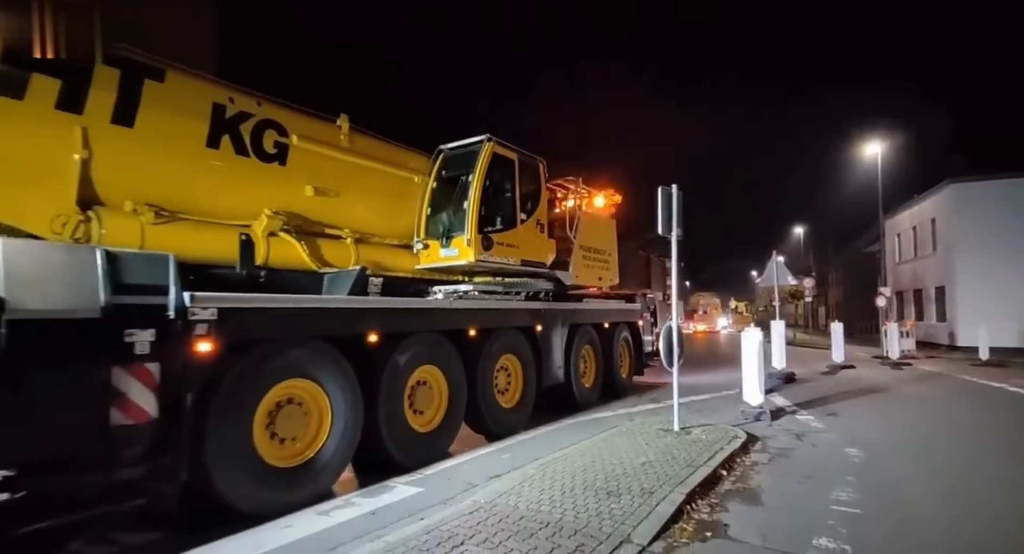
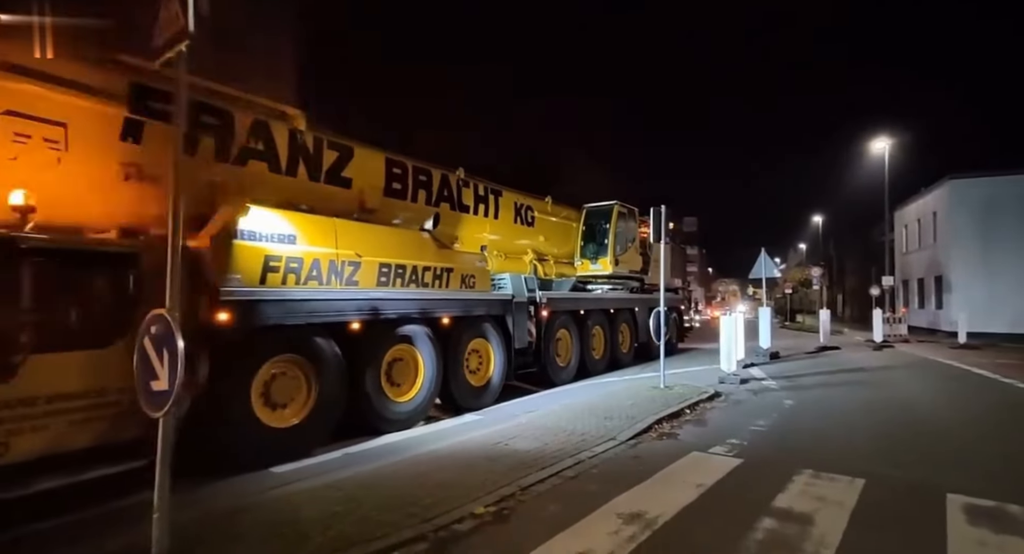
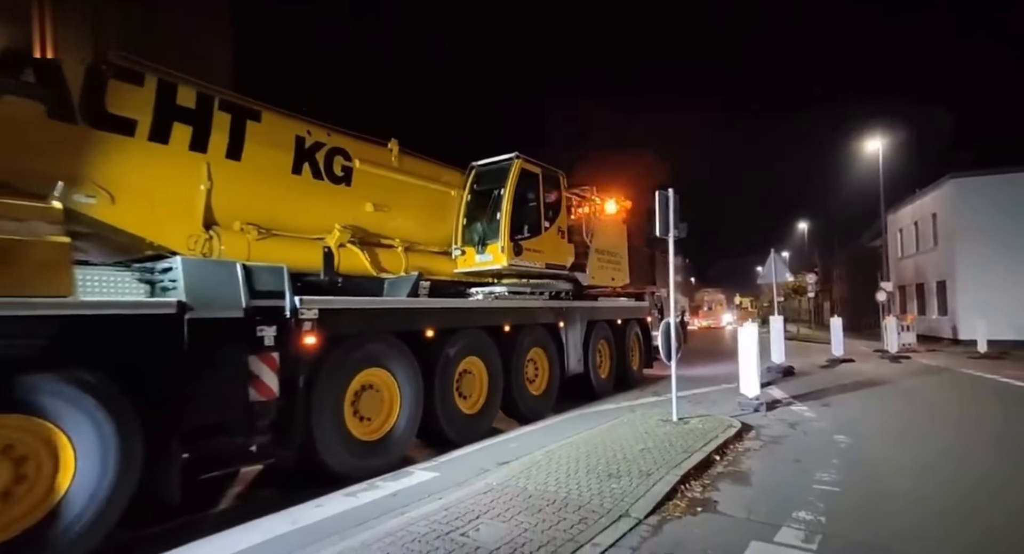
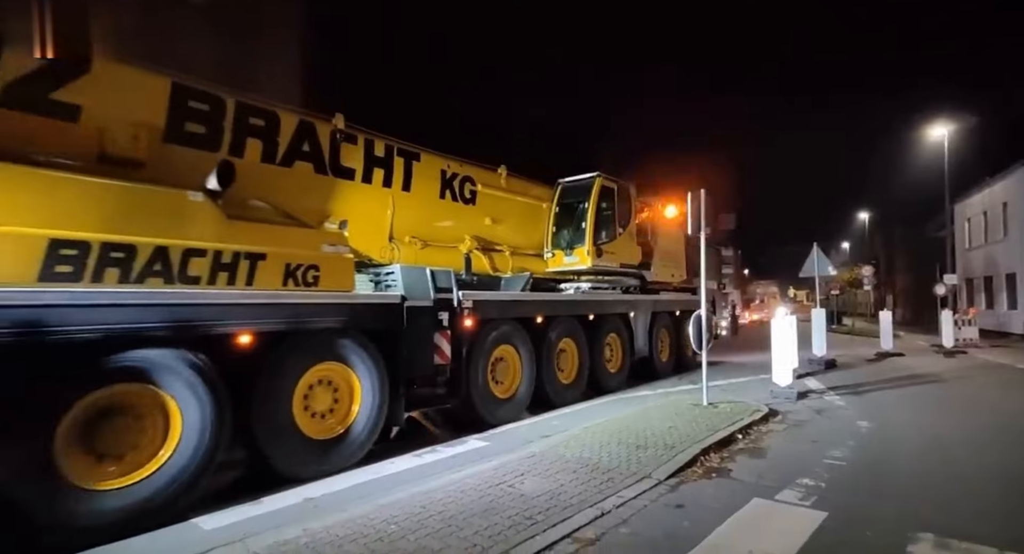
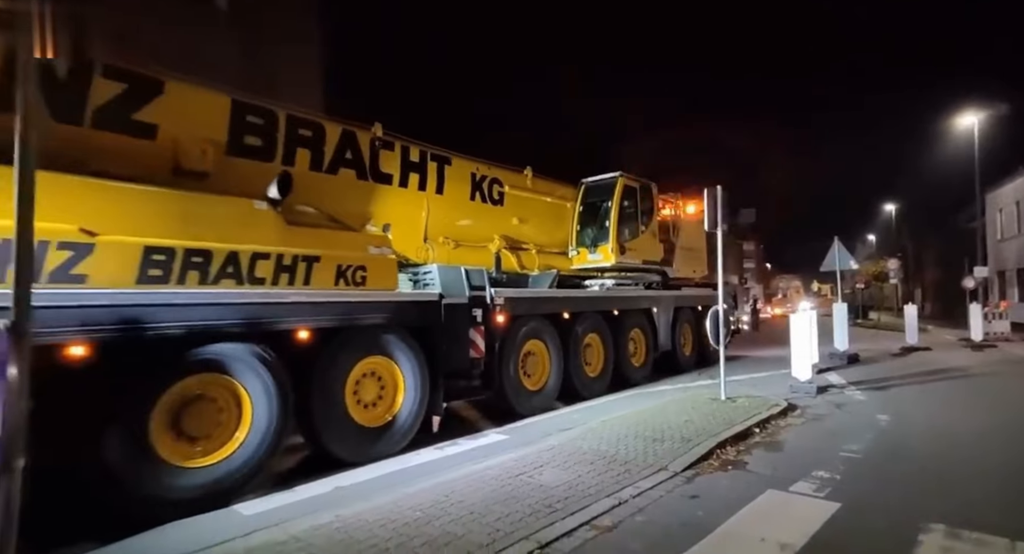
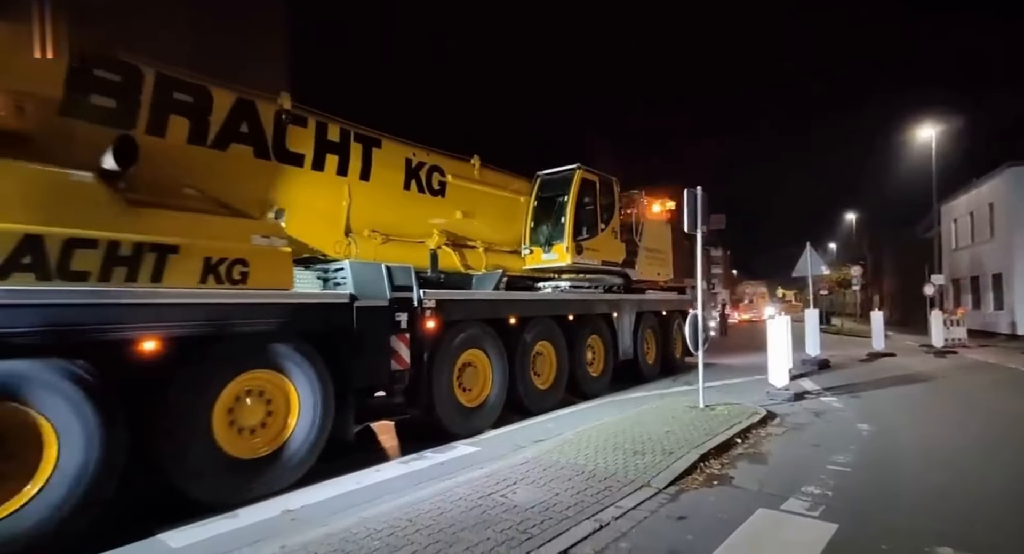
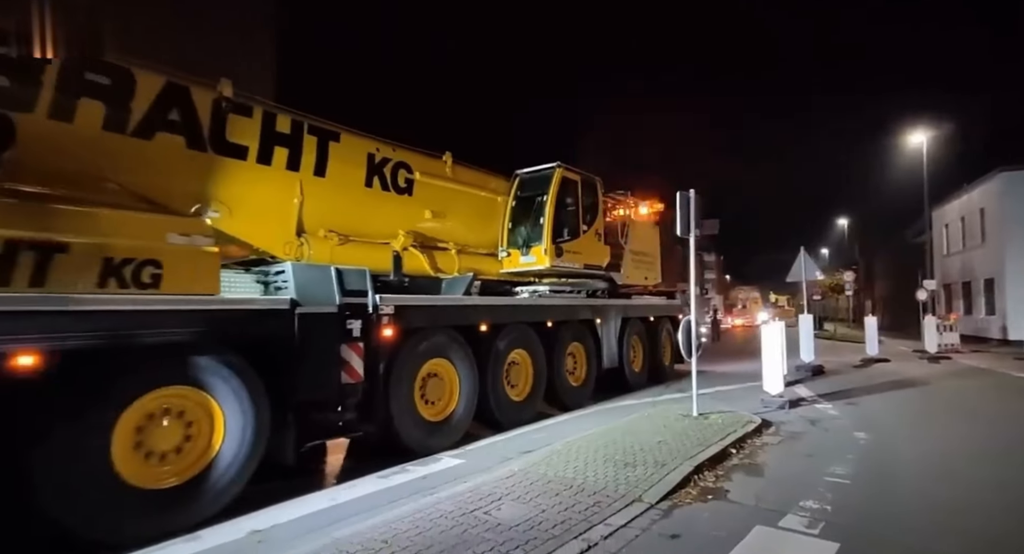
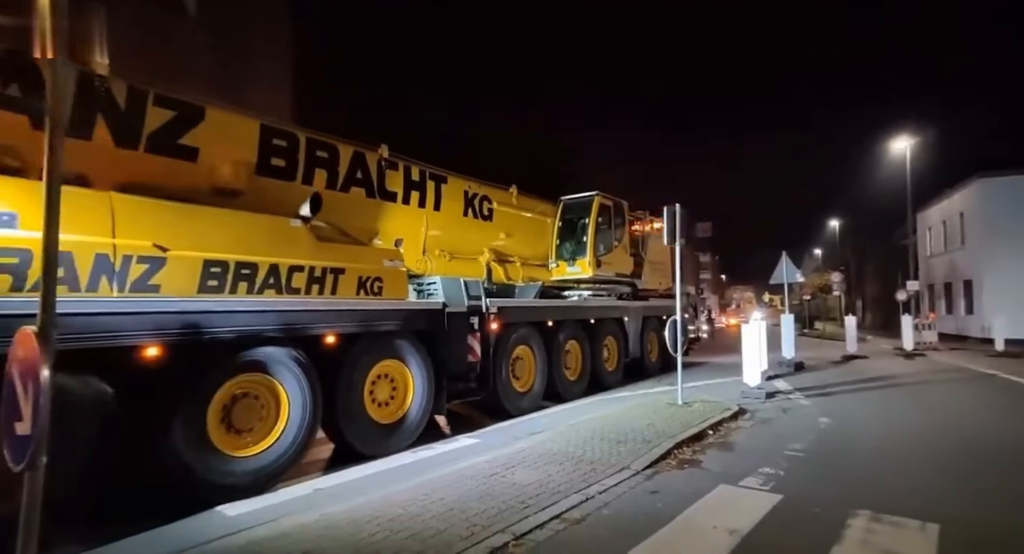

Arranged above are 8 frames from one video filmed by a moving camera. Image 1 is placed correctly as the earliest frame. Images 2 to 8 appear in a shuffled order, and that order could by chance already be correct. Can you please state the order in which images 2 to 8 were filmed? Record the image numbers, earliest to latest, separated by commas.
3, 7, 6, 4, 5, 8, 2
